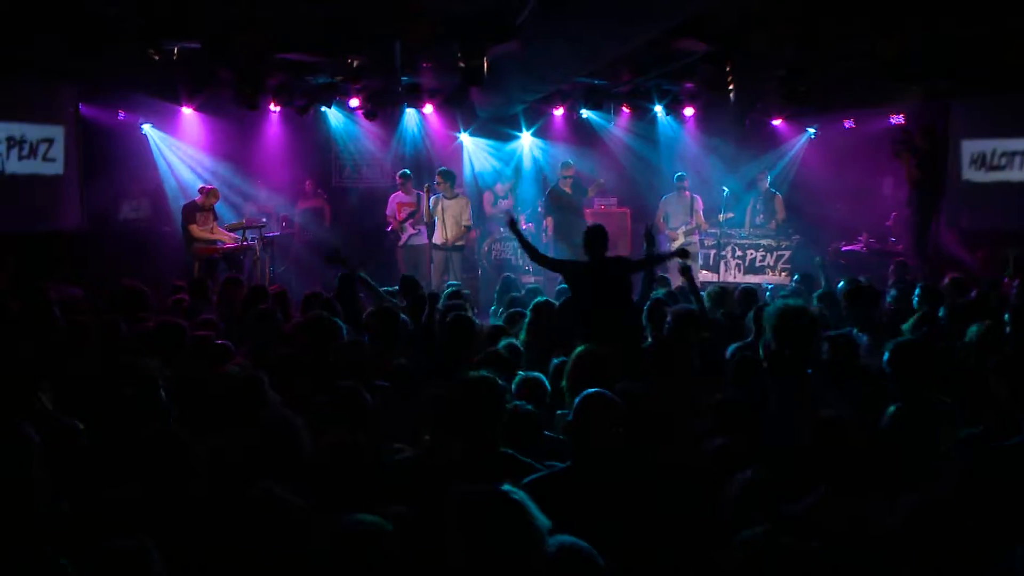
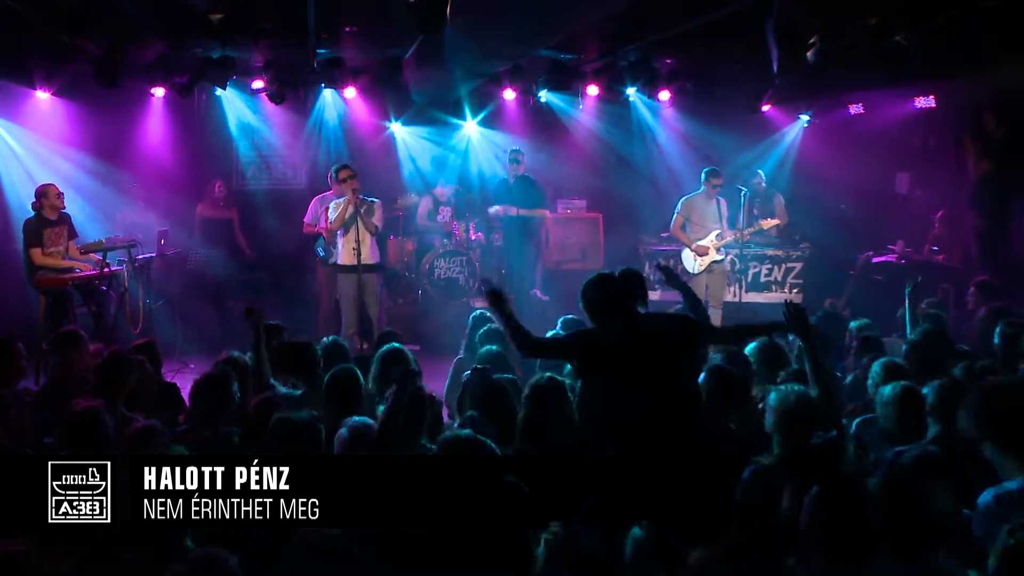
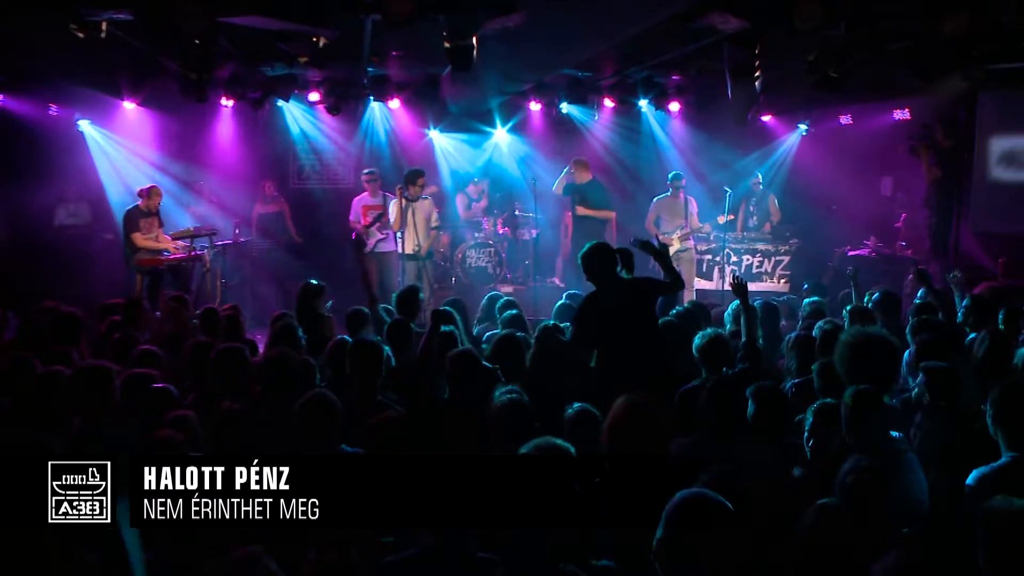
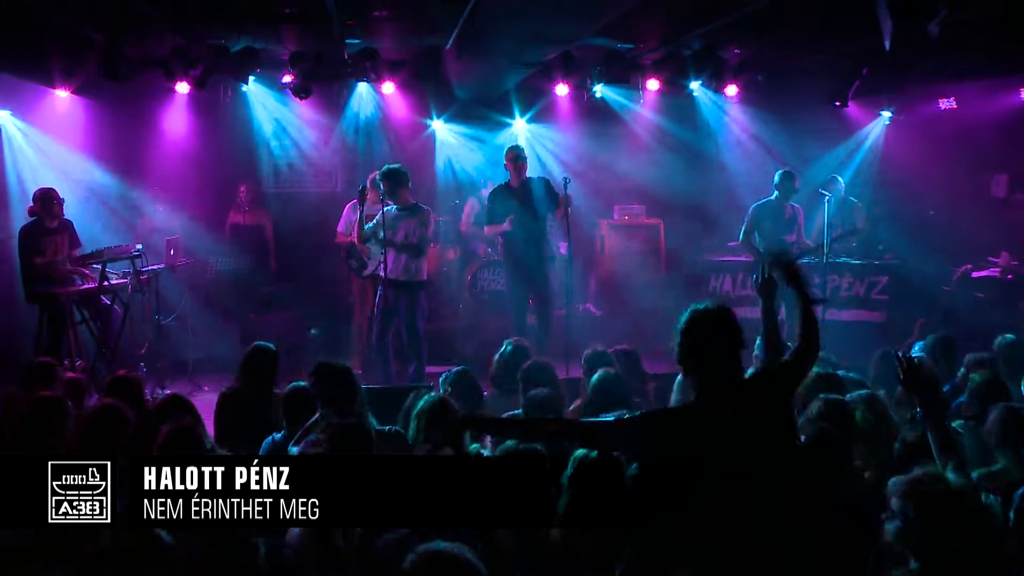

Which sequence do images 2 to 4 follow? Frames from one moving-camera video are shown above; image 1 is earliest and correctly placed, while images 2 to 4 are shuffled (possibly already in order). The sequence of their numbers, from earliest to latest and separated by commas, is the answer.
3, 2, 4
